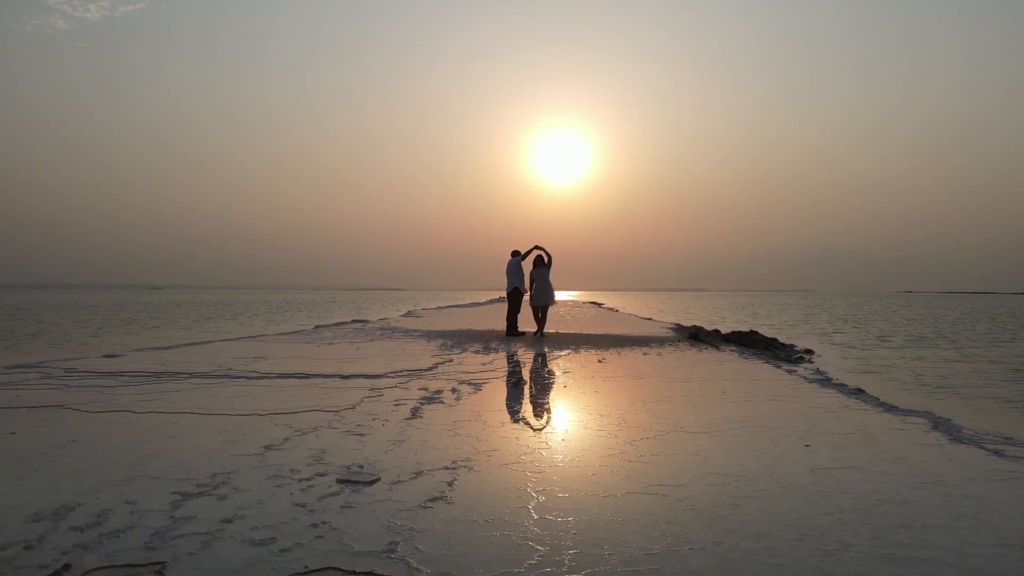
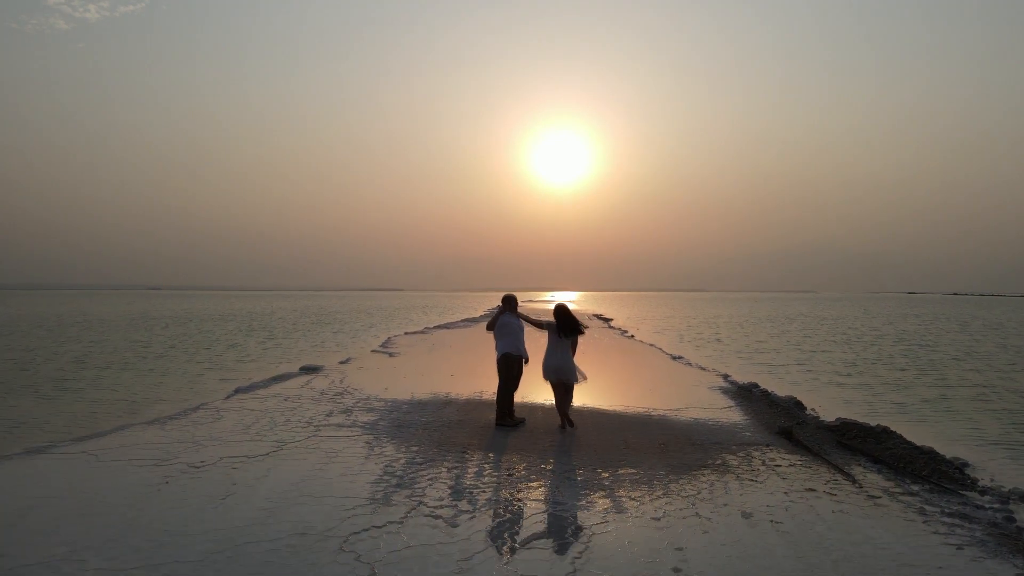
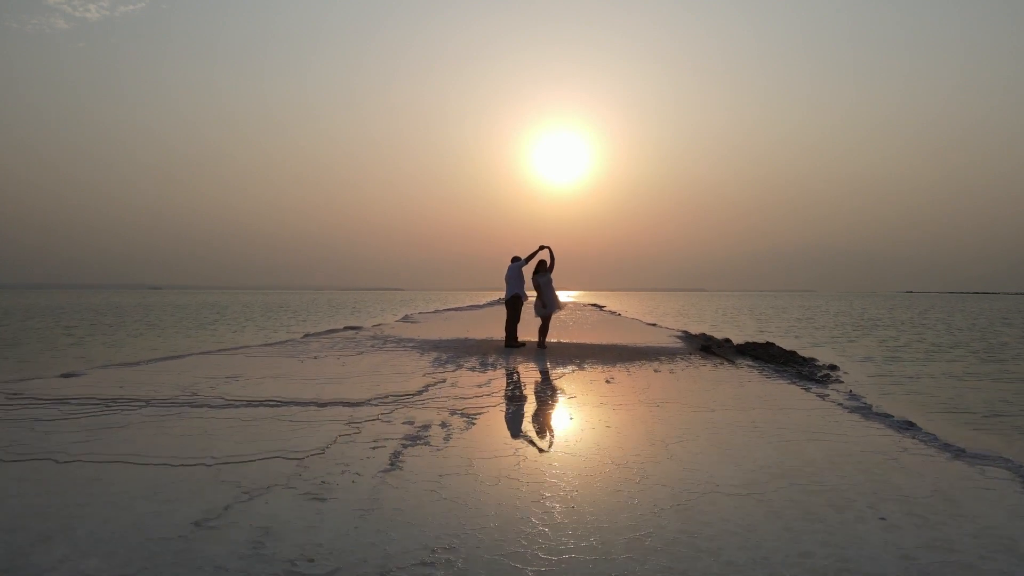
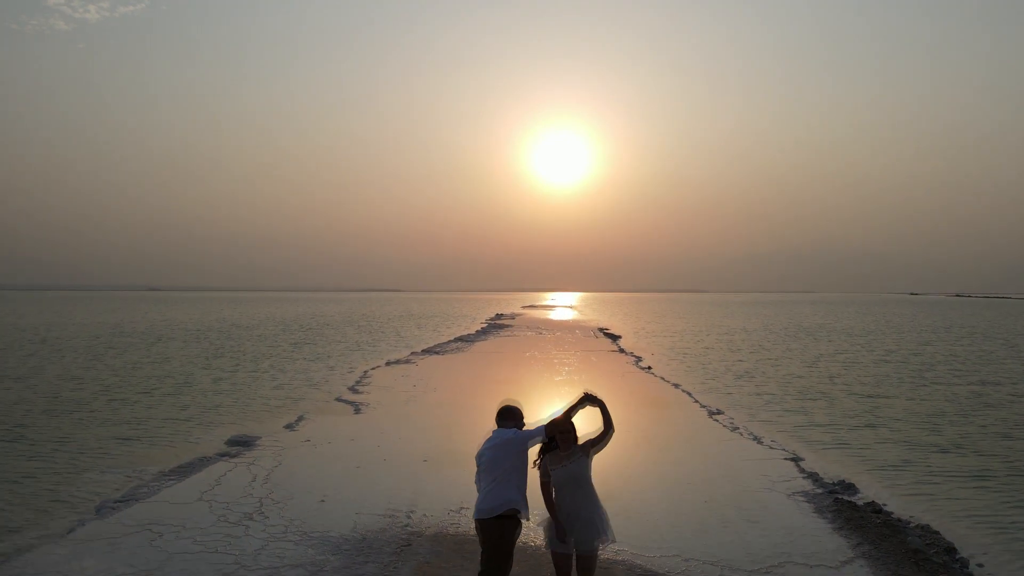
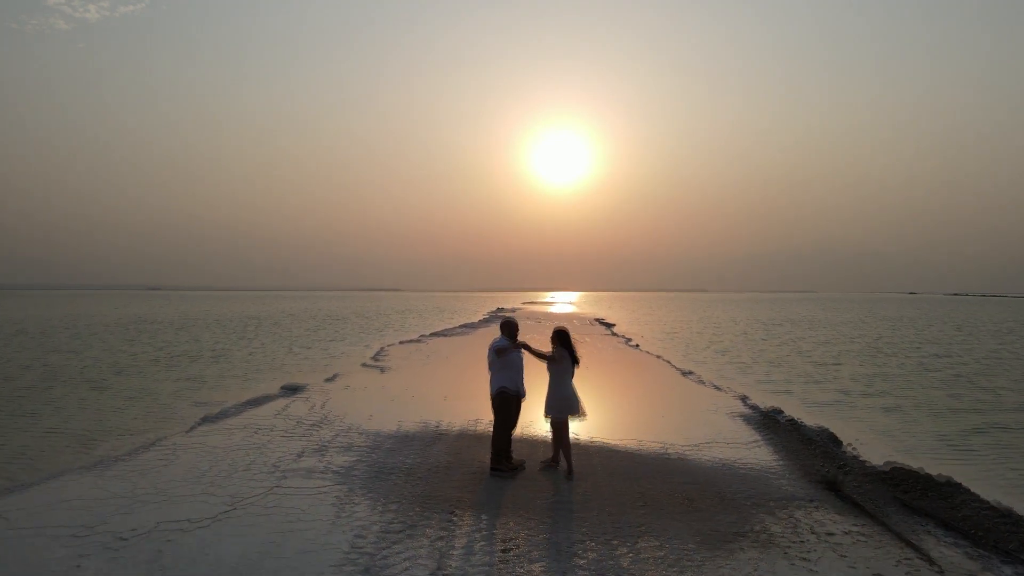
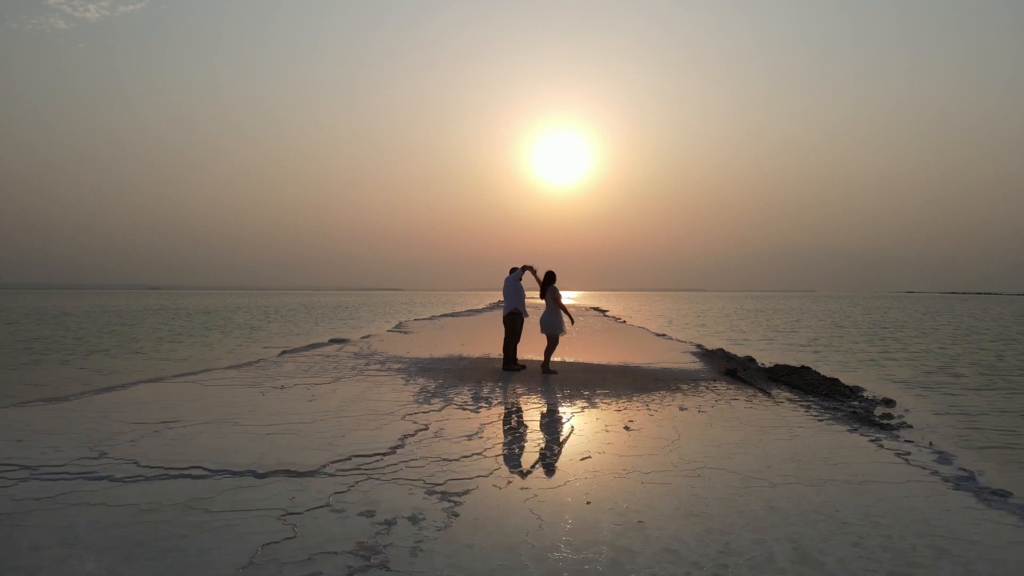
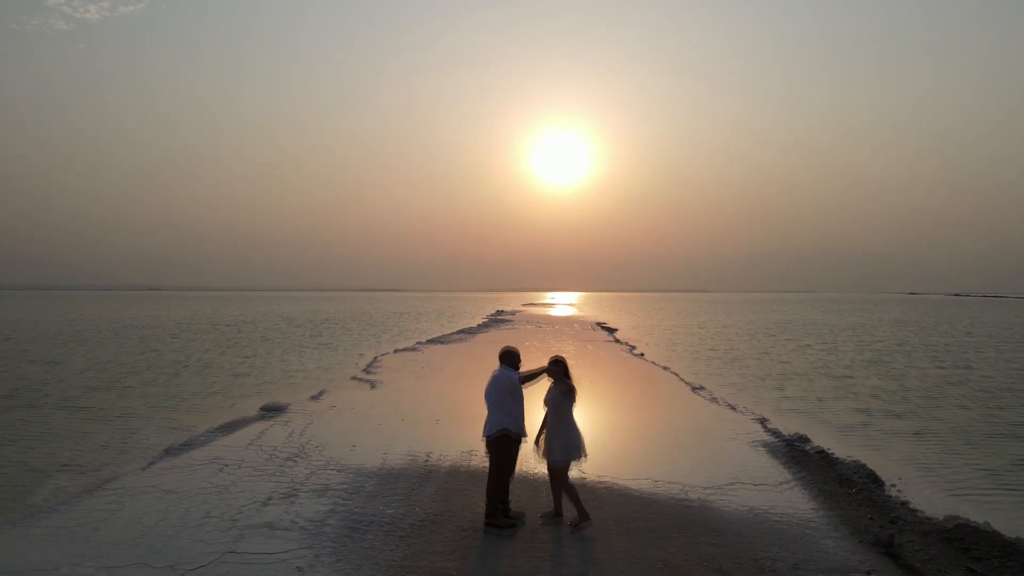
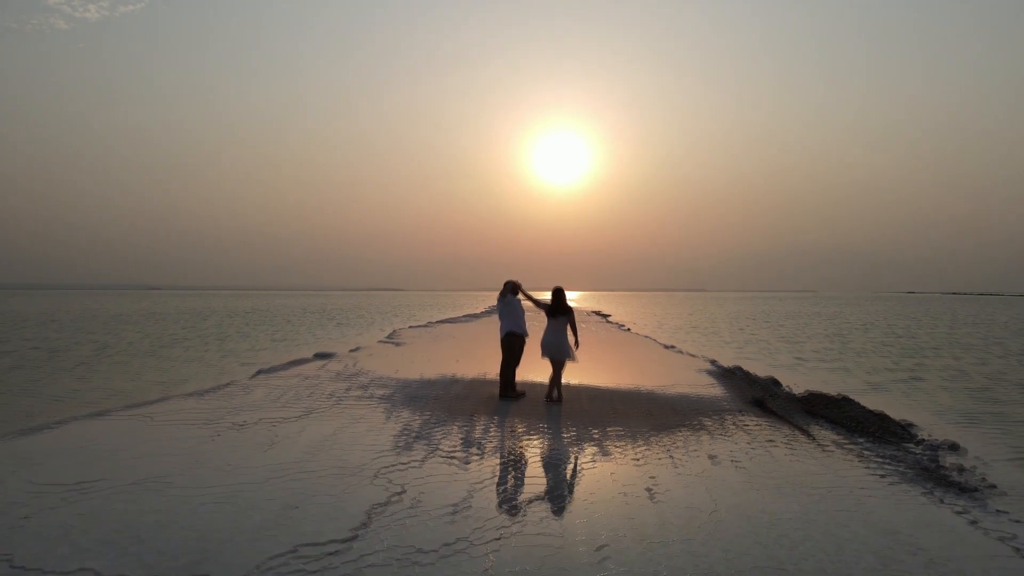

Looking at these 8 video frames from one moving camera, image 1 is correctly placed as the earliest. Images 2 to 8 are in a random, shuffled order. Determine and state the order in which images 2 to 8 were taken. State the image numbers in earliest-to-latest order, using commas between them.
3, 6, 8, 2, 5, 7, 4
